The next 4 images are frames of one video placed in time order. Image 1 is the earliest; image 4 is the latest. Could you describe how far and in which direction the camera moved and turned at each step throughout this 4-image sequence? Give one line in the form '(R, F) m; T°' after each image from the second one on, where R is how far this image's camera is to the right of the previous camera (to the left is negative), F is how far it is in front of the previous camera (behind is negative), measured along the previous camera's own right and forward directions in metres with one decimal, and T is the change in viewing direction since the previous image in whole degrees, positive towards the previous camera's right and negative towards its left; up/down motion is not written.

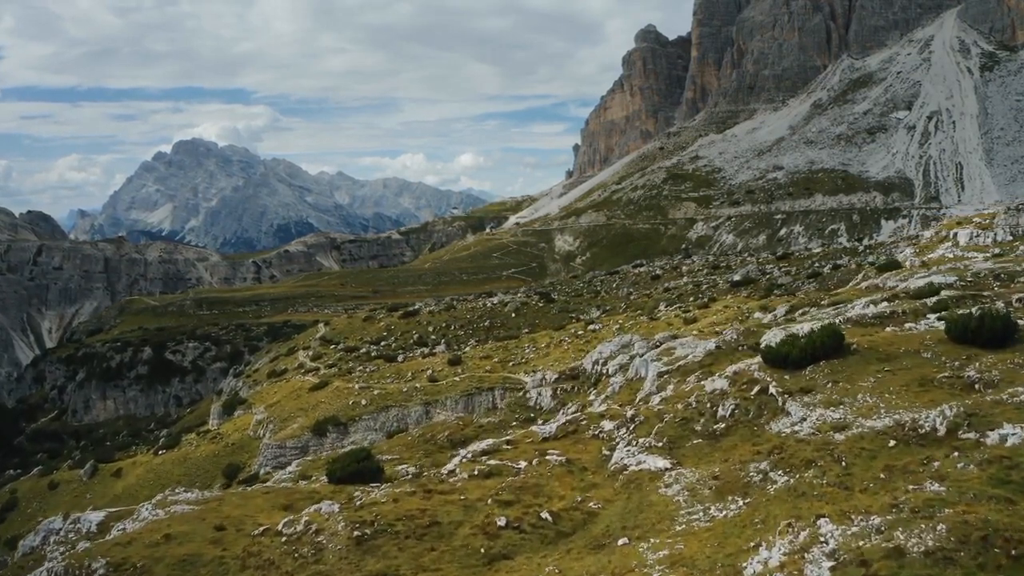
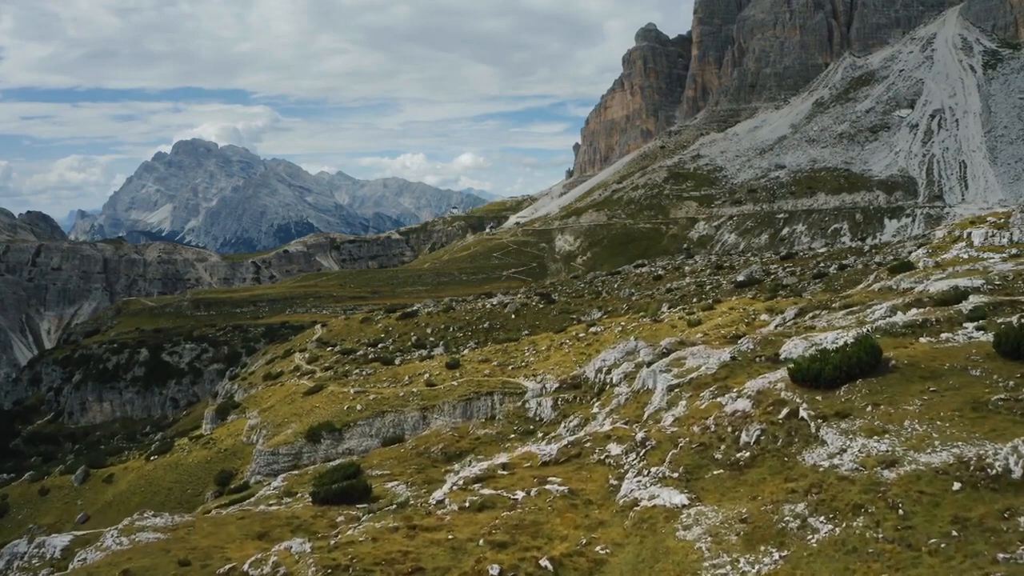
(+0.1, +2.0) m; 0°
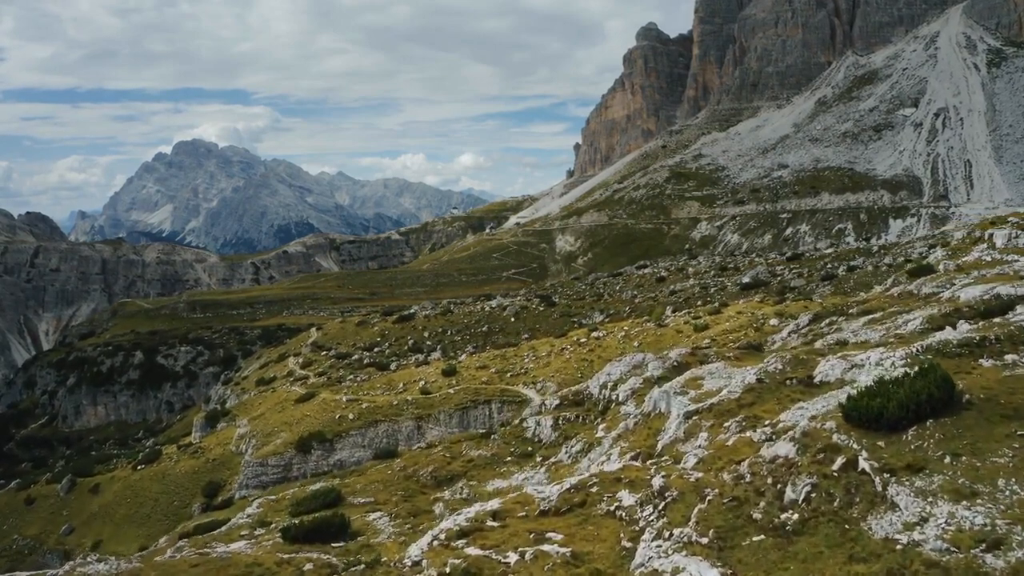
(+0.2, +2.9) m; 0°
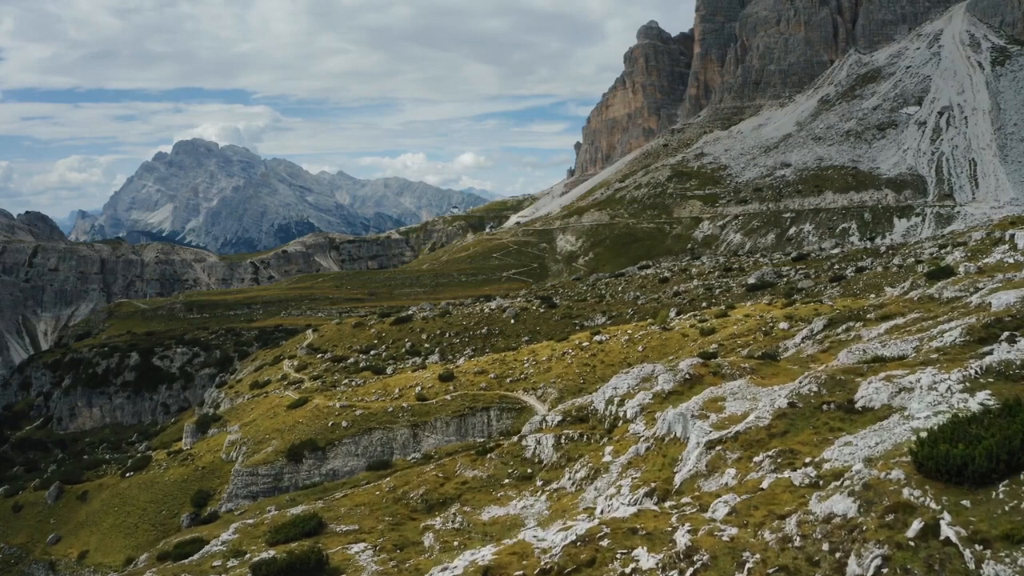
(+0.1, +2.4) m; 0°
